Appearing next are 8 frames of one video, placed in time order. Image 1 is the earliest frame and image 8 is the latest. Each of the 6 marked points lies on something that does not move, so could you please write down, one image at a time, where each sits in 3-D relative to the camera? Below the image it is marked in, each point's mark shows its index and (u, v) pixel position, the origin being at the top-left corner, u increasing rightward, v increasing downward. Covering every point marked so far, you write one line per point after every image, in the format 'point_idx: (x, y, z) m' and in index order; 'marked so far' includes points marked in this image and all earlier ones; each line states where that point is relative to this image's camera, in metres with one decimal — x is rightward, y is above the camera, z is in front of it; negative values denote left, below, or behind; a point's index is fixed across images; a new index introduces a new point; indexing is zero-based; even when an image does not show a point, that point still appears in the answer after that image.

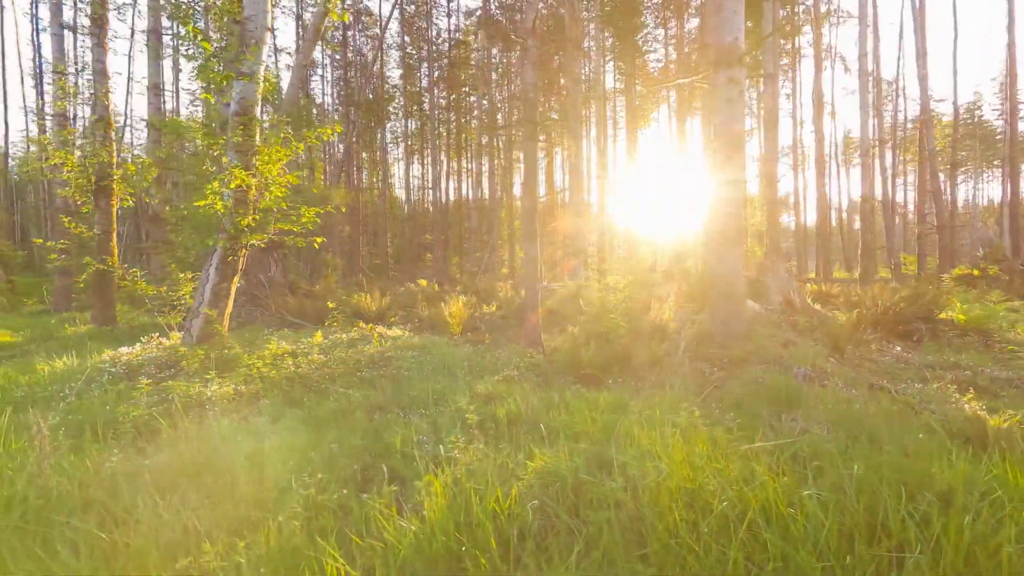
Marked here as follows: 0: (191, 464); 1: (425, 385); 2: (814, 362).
0: (-1.7, -0.9, +2.3) m
1: (-0.8, -0.9, +4.1) m
2: (+3.3, -0.8, +4.7) m
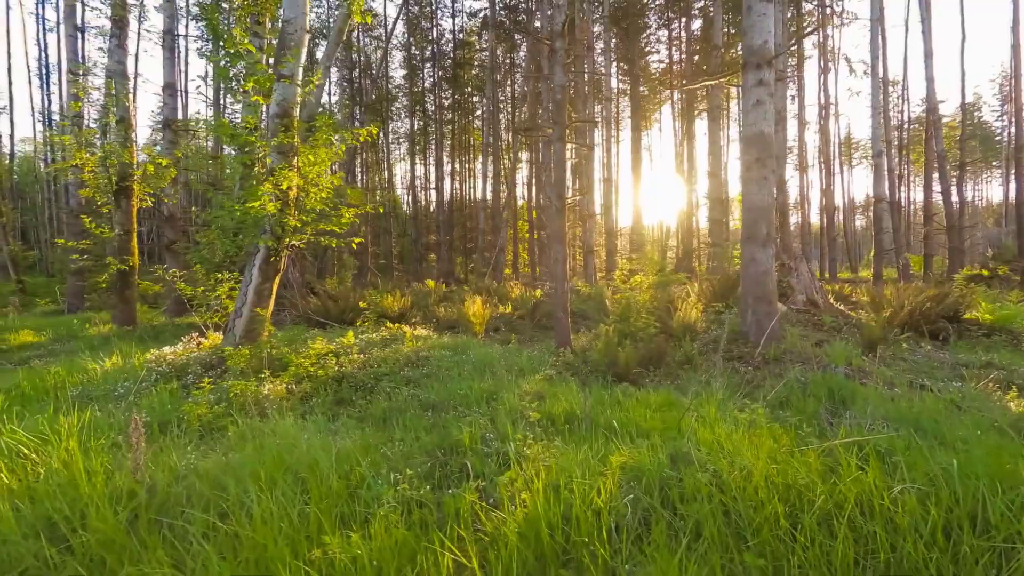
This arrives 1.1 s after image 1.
0: (-1.3, -0.9, +2.4) m
1: (-0.4, -0.9, +4.2) m
2: (+3.7, -0.8, +4.7) m
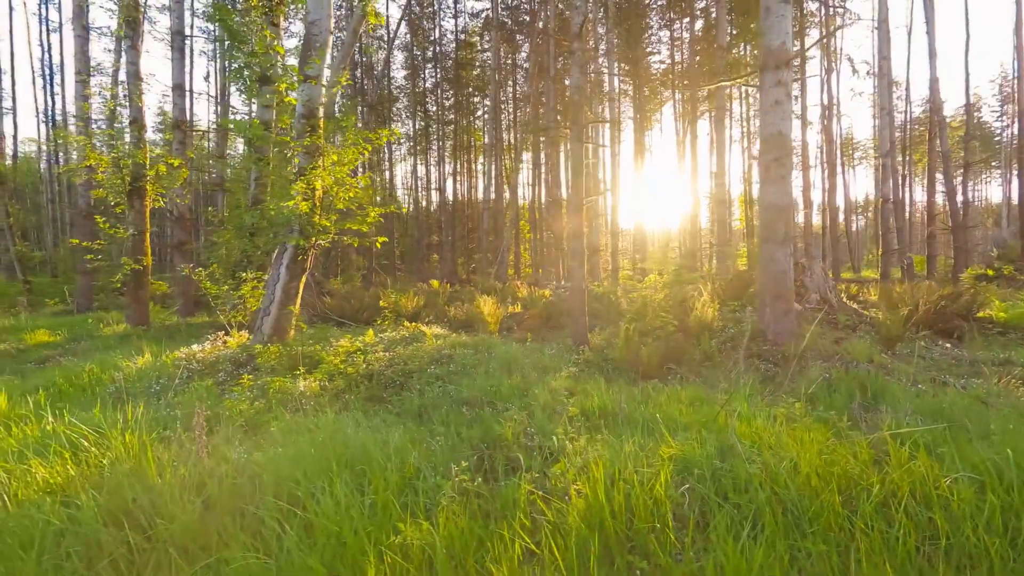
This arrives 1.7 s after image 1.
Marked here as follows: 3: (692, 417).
0: (-1.0, -0.9, +2.4) m
1: (-0.1, -0.9, +4.2) m
2: (+4.0, -0.8, +4.8) m
3: (+1.3, -0.9, +3.0) m
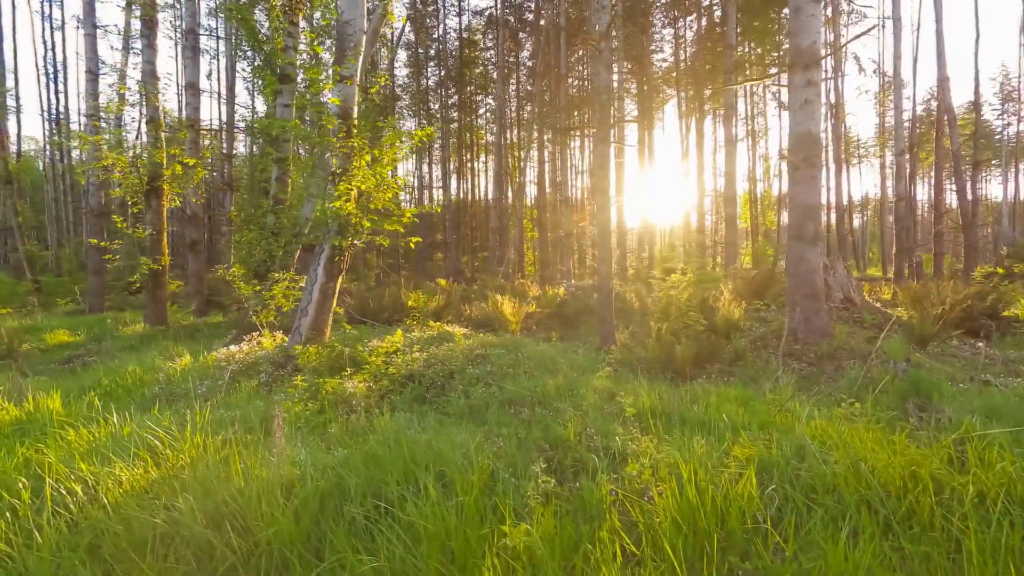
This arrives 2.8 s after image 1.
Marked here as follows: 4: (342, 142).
0: (-0.6, -0.9, +2.4) m
1: (+0.3, -0.9, +4.2) m
2: (+4.4, -0.8, +4.8) m
3: (+1.7, -0.9, +3.0) m
4: (-1.8, +1.6, +4.7) m
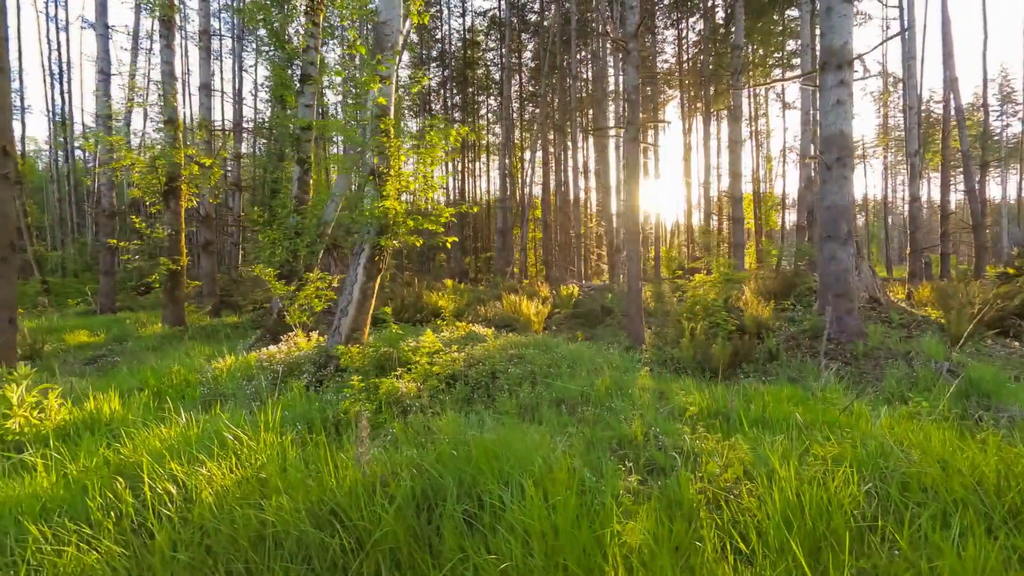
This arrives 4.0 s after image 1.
0: (-0.2, -0.9, +2.4) m
1: (+0.7, -0.9, +4.2) m
2: (+4.9, -0.8, +4.8) m
3: (+2.1, -0.9, +3.0) m
4: (-1.4, +1.6, +4.7) m
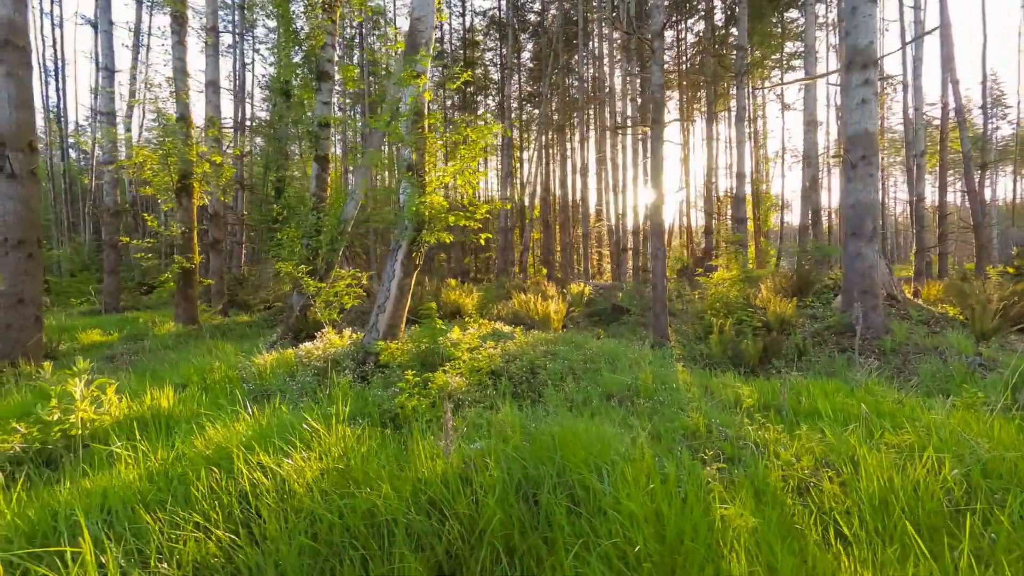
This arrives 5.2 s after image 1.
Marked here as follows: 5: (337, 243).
0: (+0.3, -0.9, +2.5) m
1: (+1.2, -0.9, +4.3) m
2: (+5.3, -0.7, +4.9) m
3: (+2.6, -0.9, +3.1) m
4: (-1.0, +1.6, +4.7) m
5: (-3.1, +0.8, +7.7) m
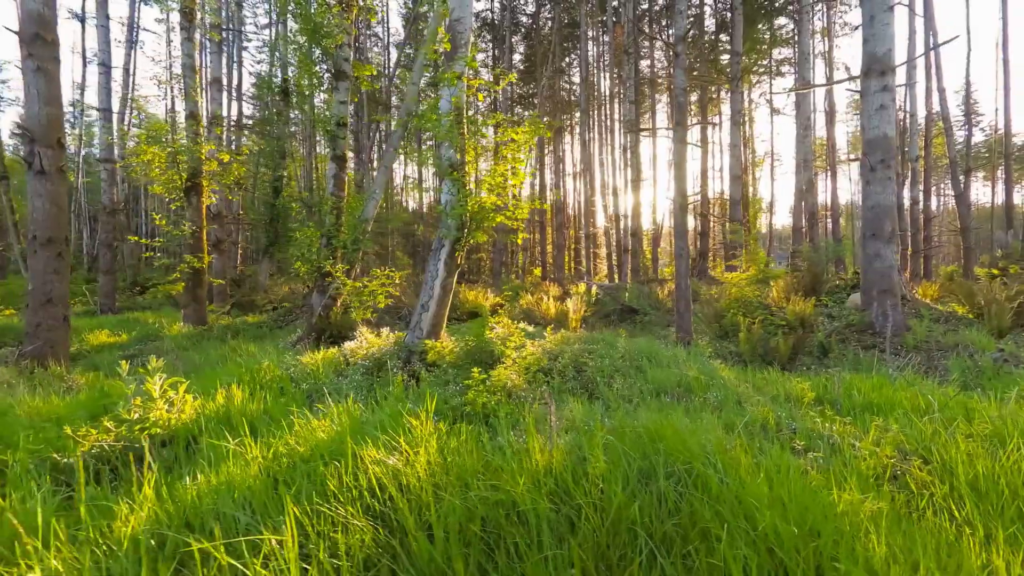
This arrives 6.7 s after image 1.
0: (+0.8, -0.9, +2.5) m
1: (+1.7, -0.9, +4.4) m
2: (+5.7, -0.7, +5.1) m
3: (+3.1, -0.8, +3.2) m
4: (-0.5, +1.7, +4.8) m
5: (-2.7, +0.8, +7.7) m
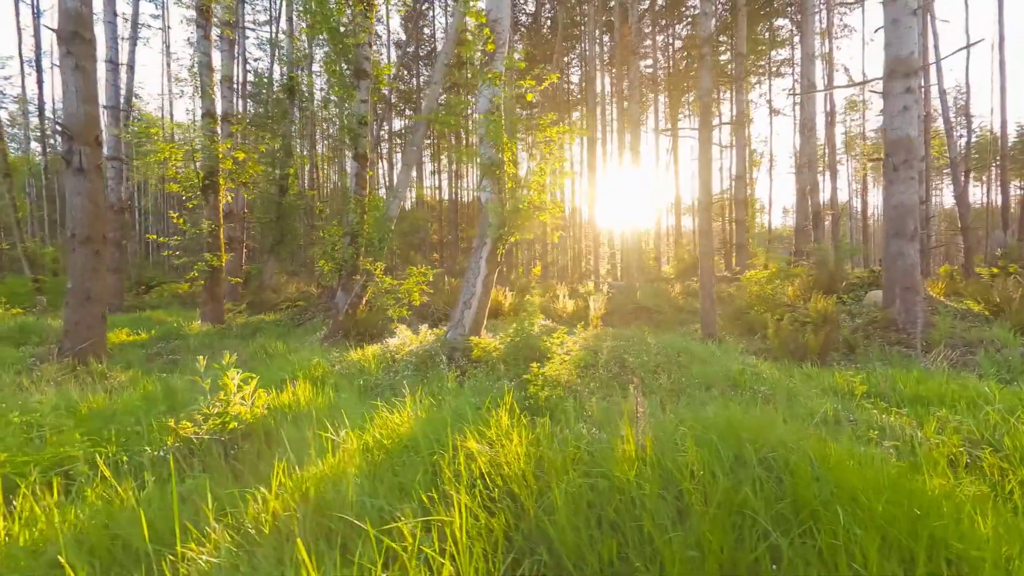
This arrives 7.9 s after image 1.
0: (+1.3, -0.8, +2.6) m
1: (+2.1, -0.8, +4.4) m
2: (+6.2, -0.7, +5.3) m
3: (+3.6, -0.8, +3.3) m
4: (-0.1, +1.7, +4.8) m
5: (-2.3, +0.8, +7.7) m
